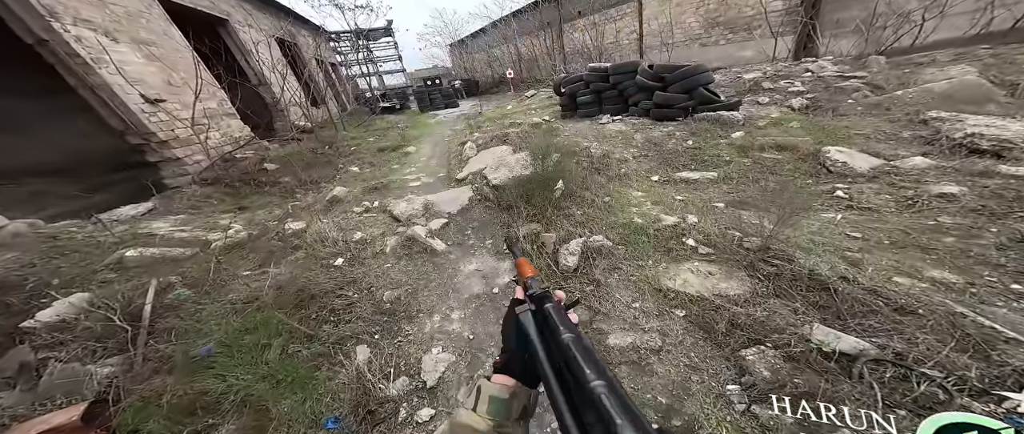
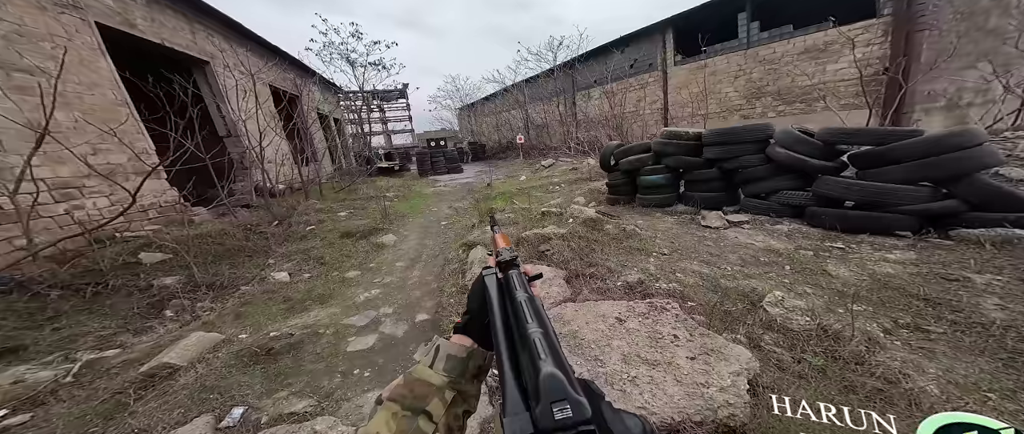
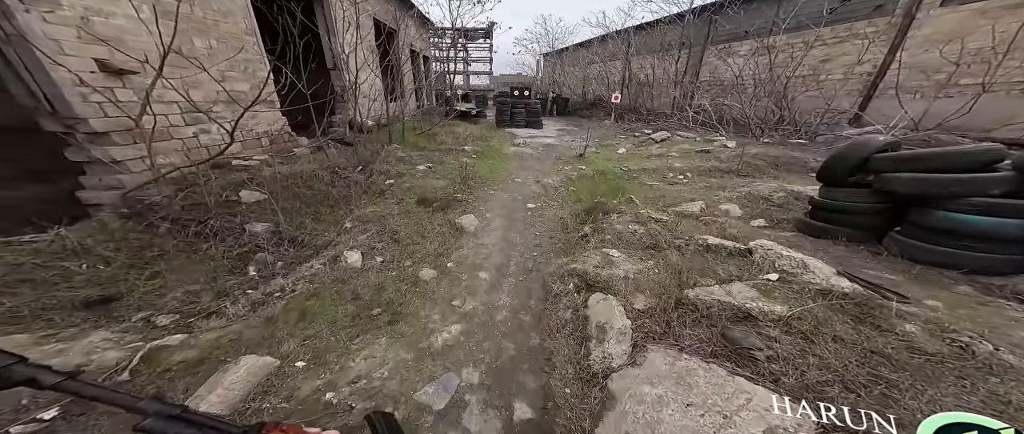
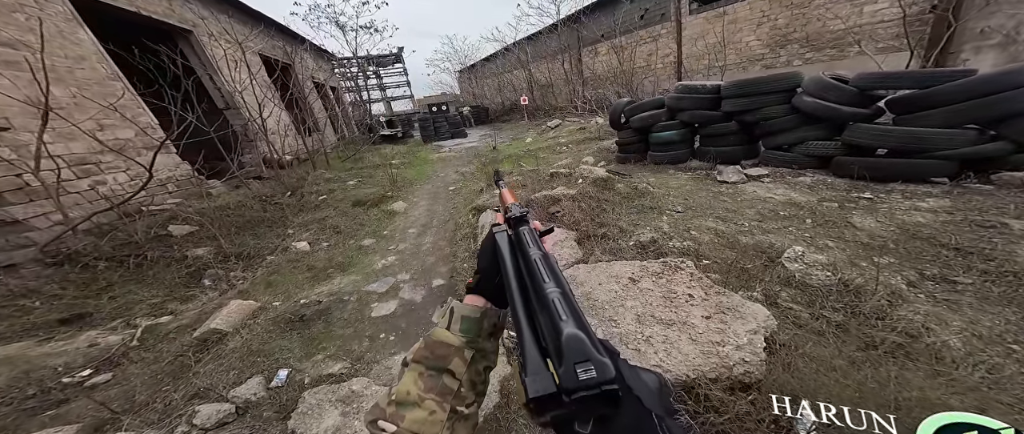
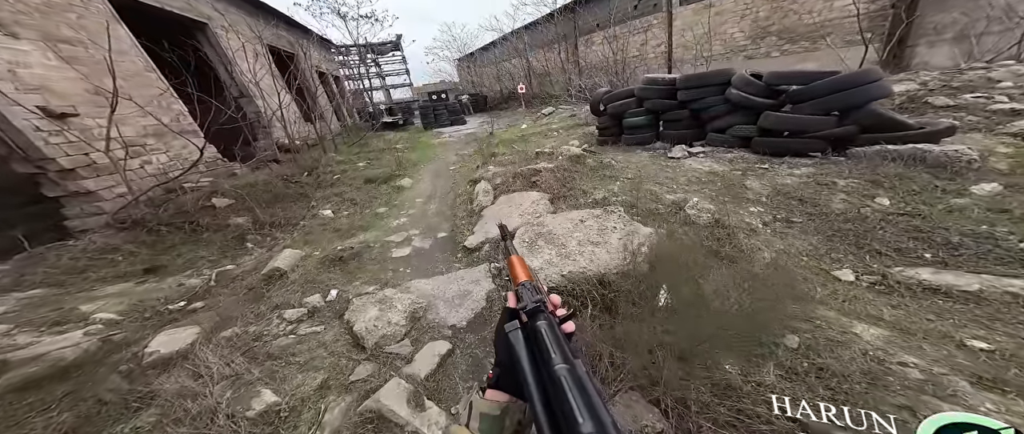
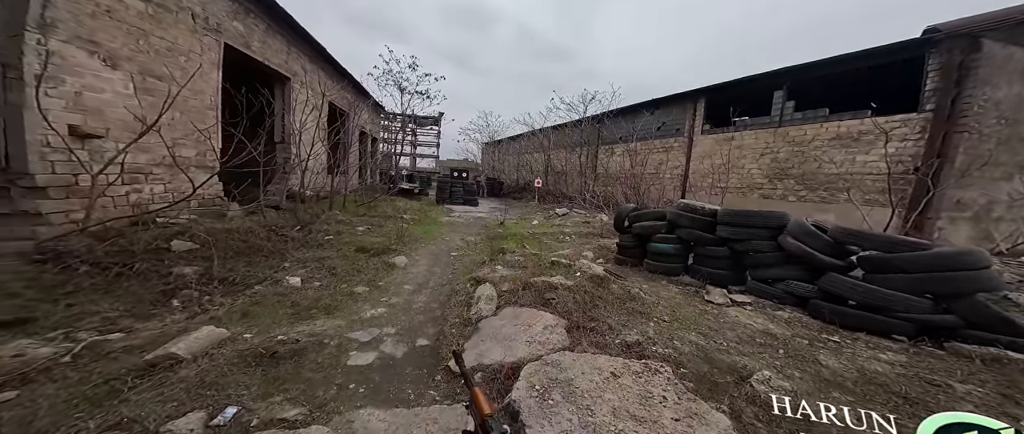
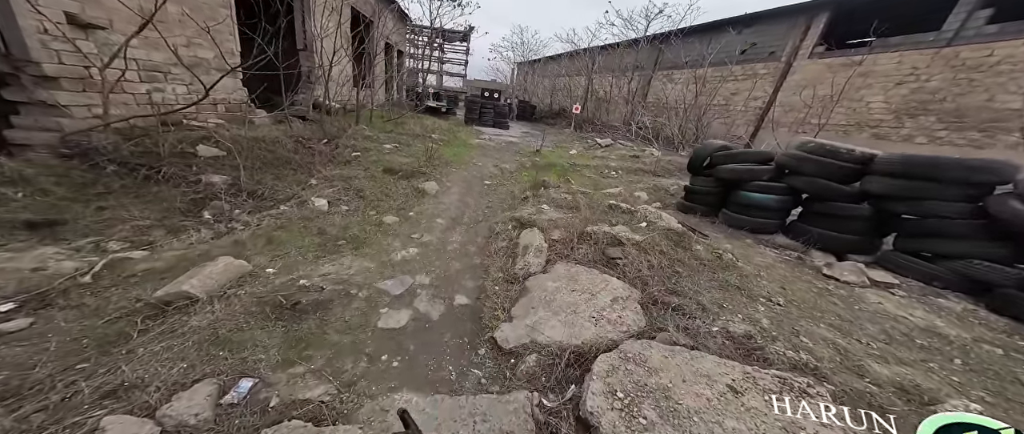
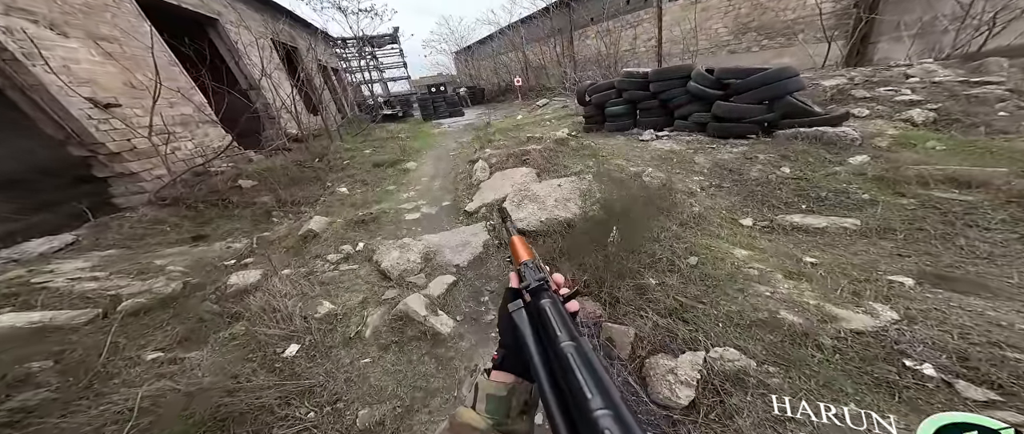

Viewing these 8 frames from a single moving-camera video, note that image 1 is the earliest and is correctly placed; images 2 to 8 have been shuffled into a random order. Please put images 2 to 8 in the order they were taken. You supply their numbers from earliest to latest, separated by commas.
8, 5, 4, 2, 6, 7, 3
